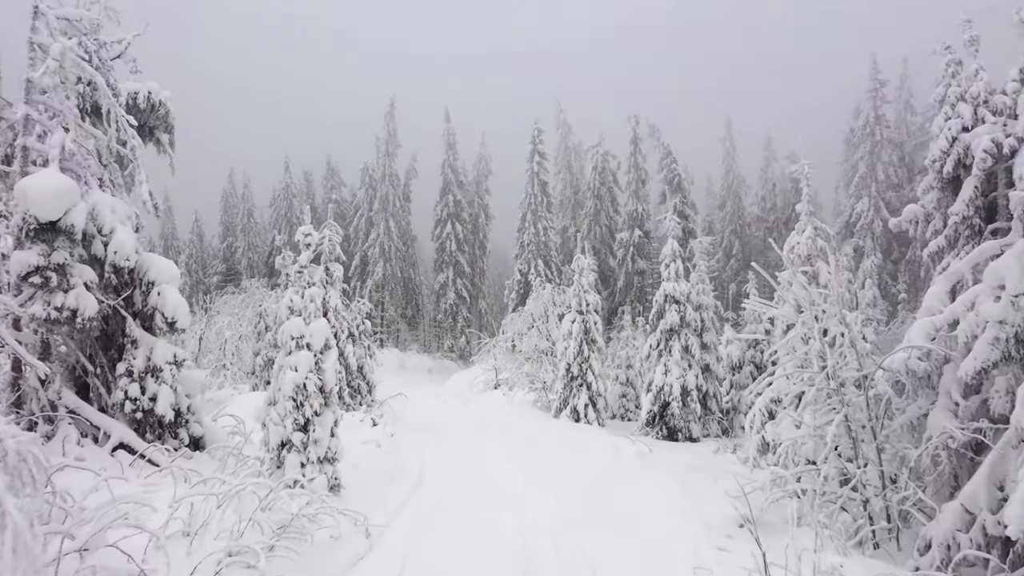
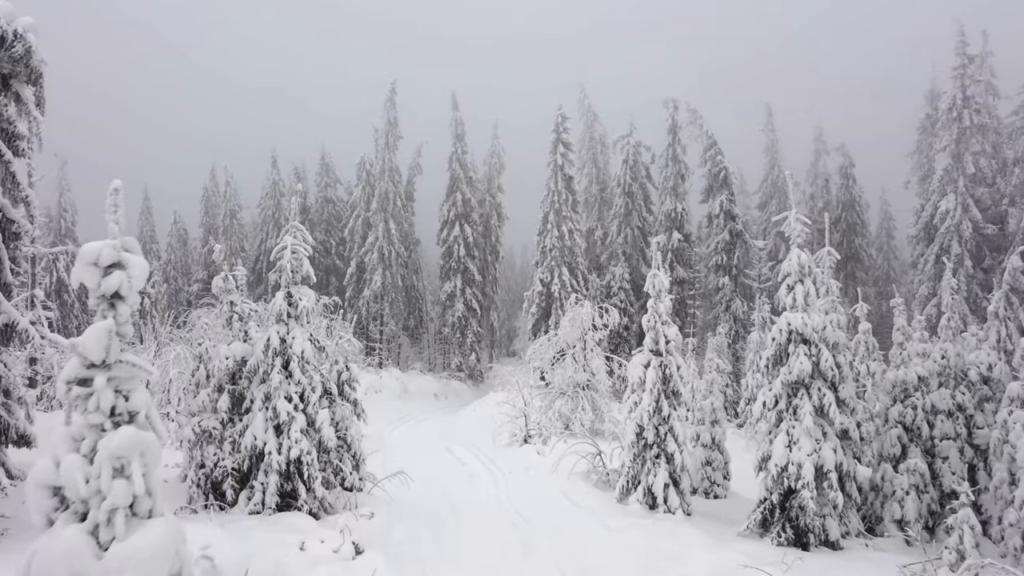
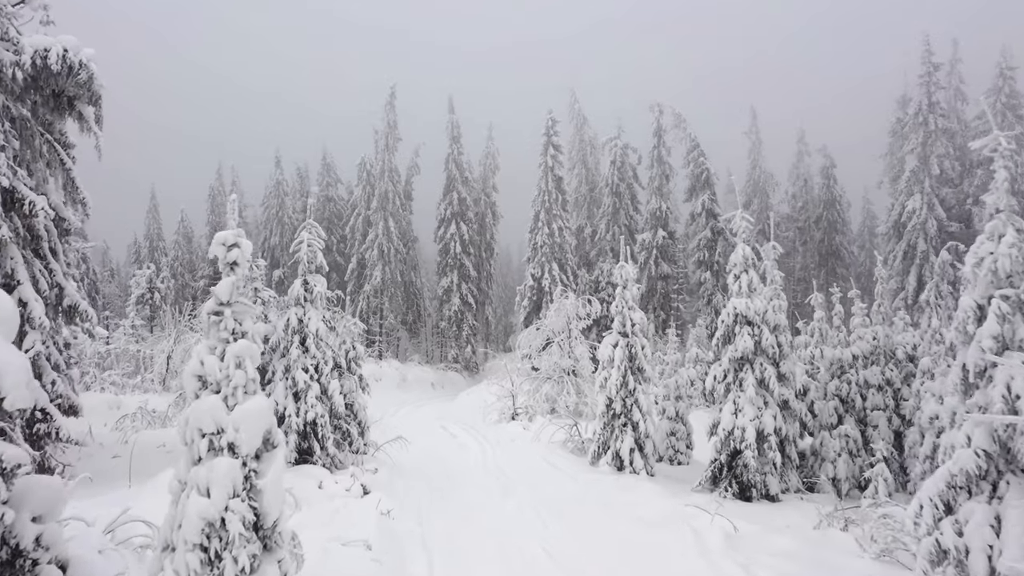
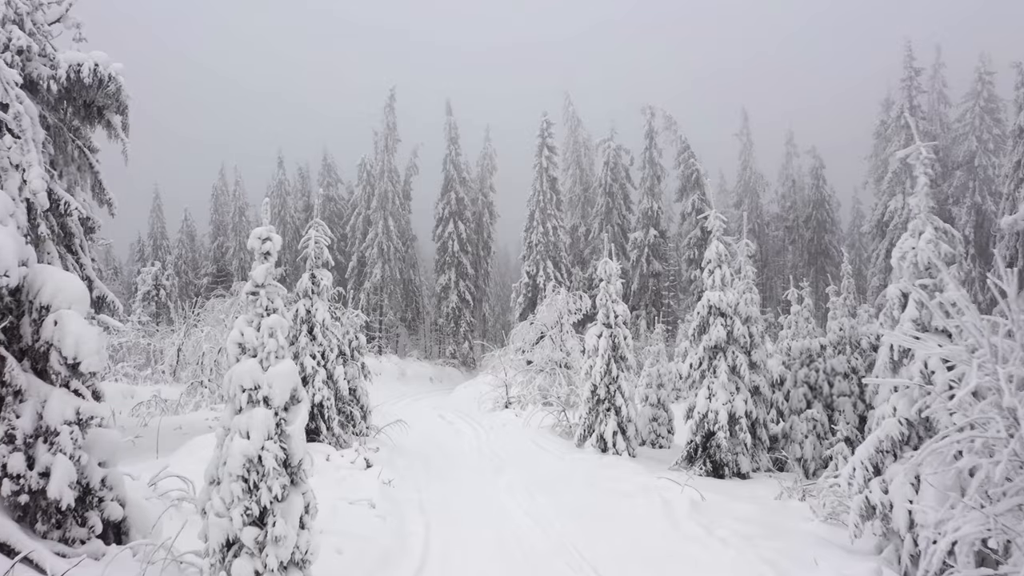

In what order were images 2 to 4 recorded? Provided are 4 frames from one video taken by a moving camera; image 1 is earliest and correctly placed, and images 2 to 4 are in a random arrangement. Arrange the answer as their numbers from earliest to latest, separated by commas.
4, 3, 2
